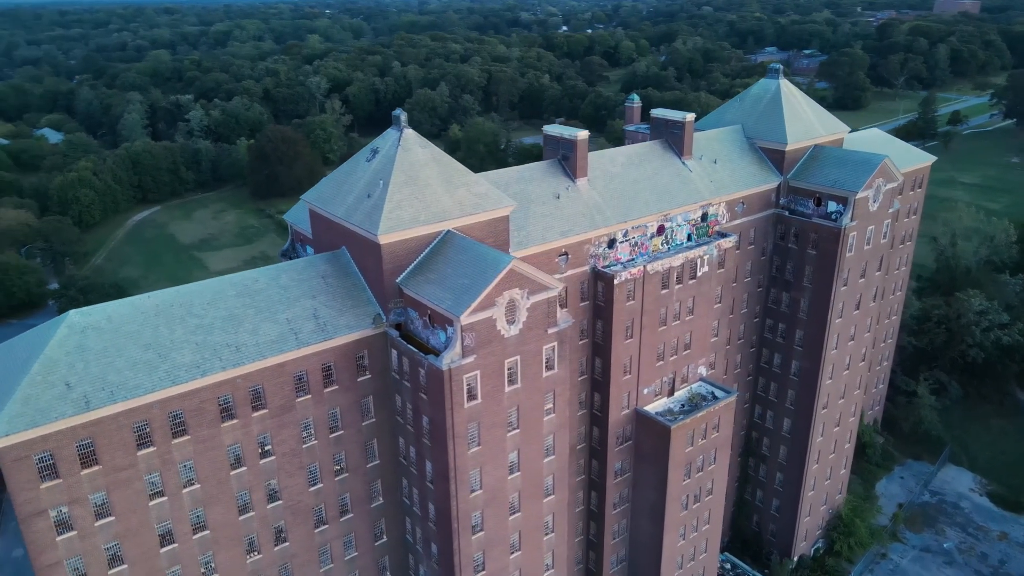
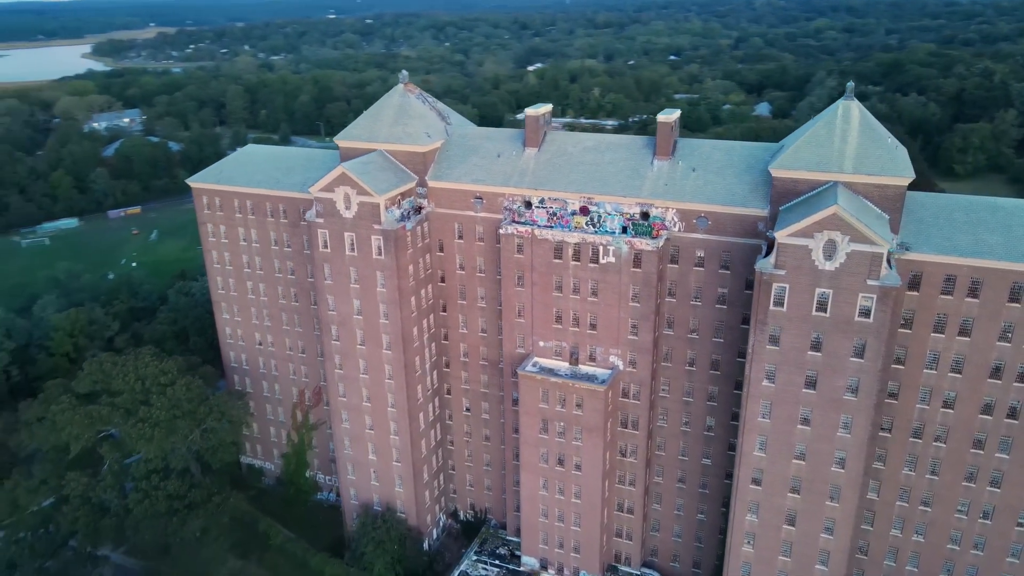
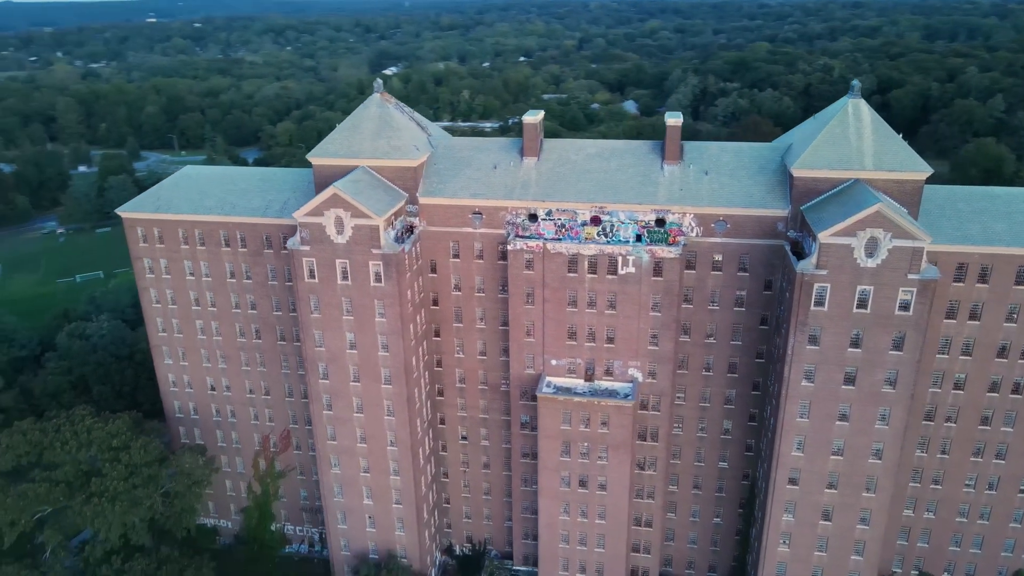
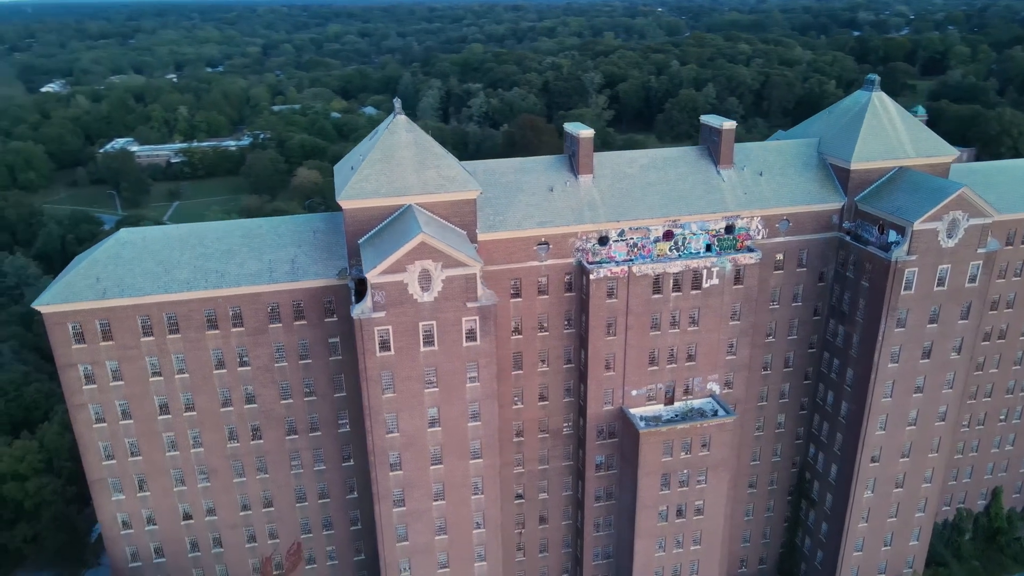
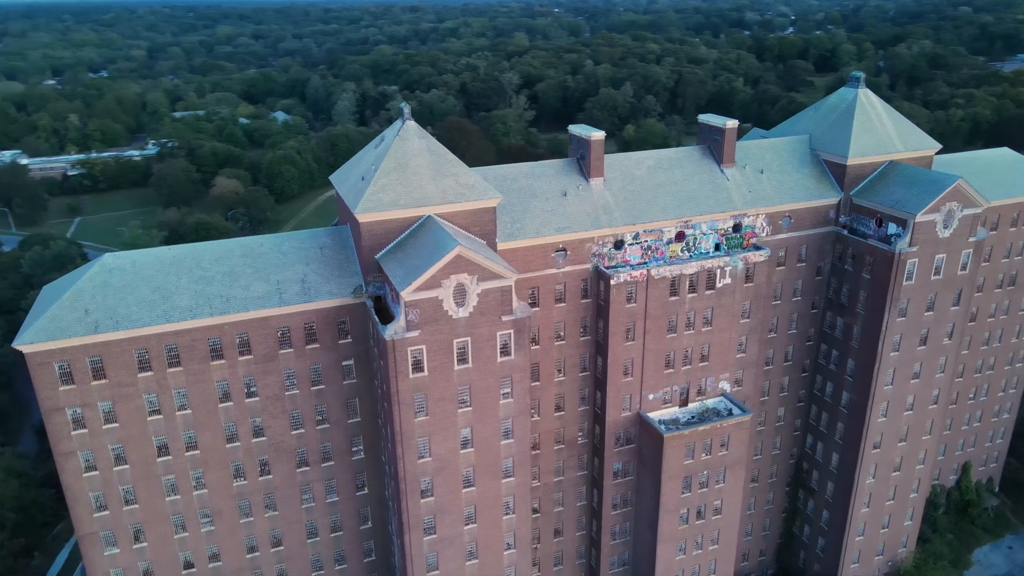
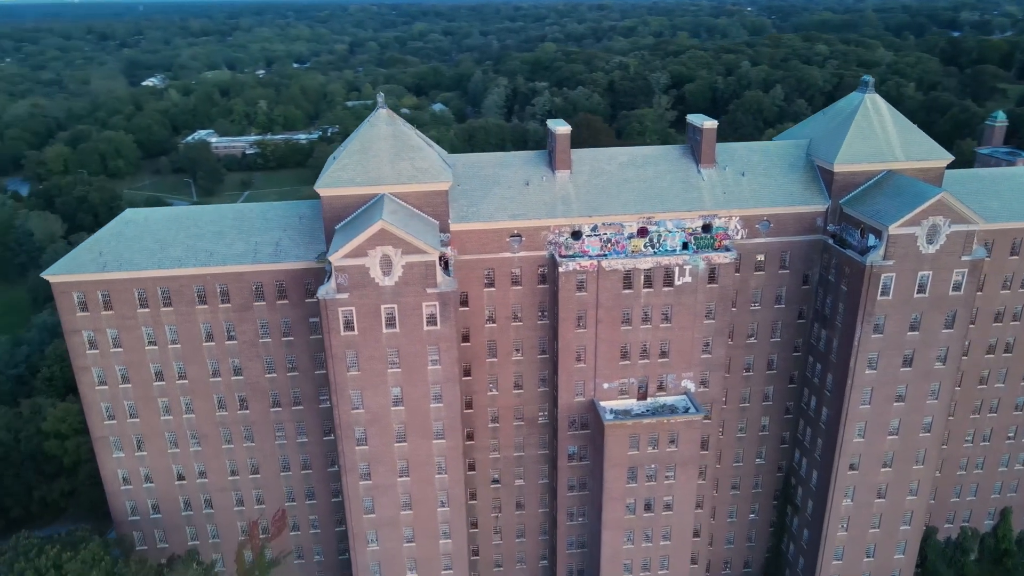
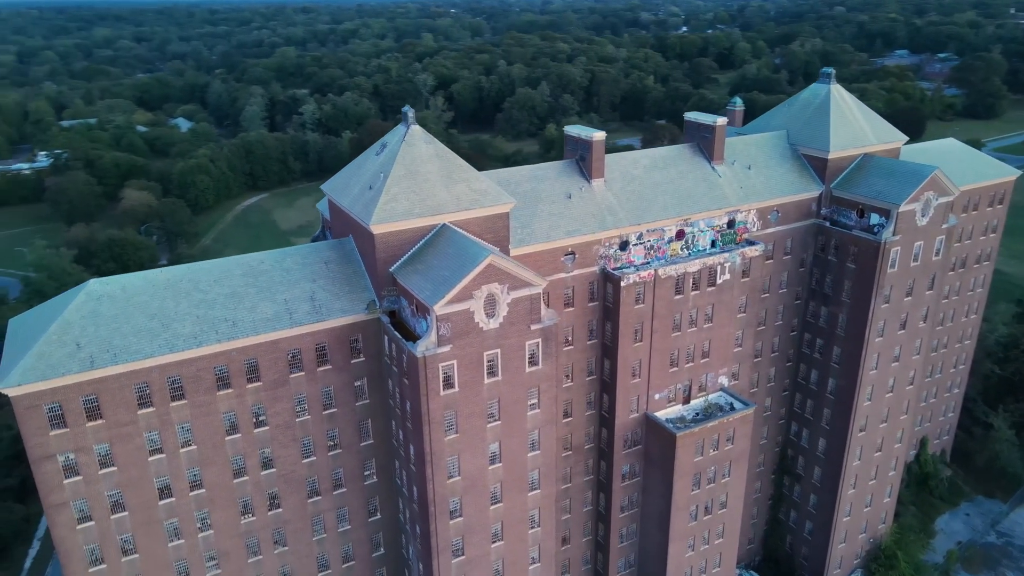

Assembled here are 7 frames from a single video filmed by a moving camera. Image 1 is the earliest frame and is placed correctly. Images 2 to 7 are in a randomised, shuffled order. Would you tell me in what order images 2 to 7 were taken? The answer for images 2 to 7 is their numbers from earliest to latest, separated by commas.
7, 5, 4, 6, 3, 2
